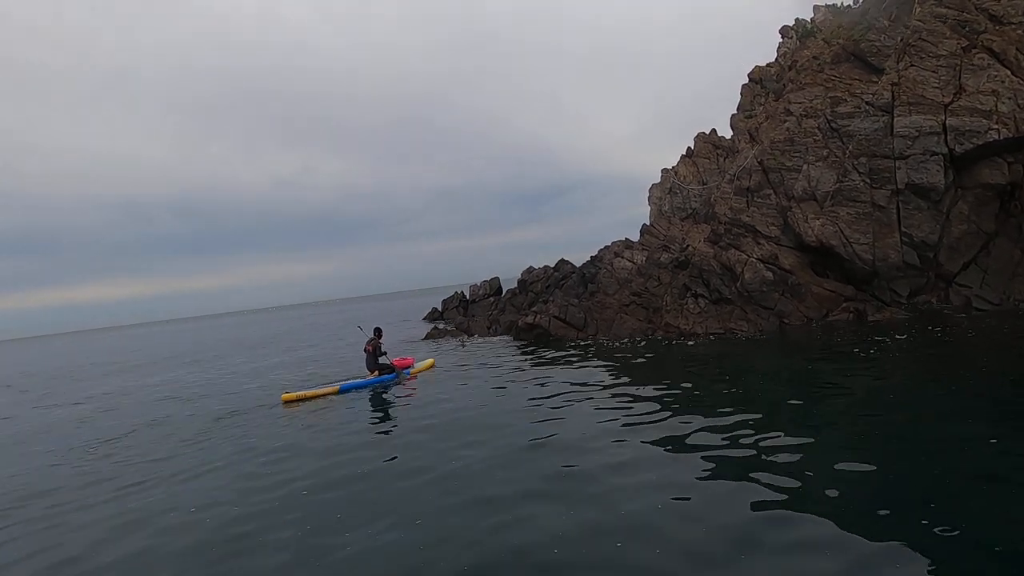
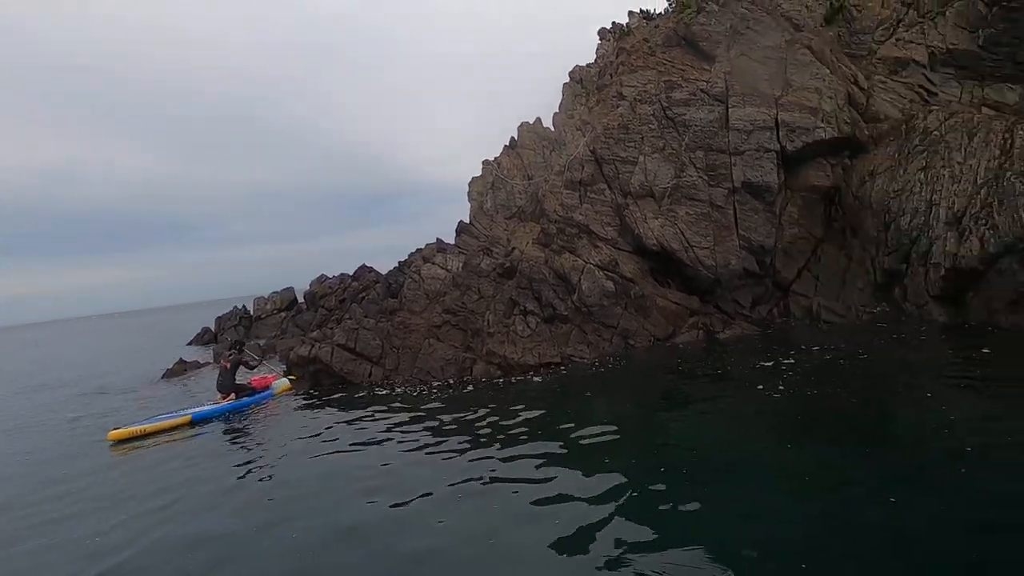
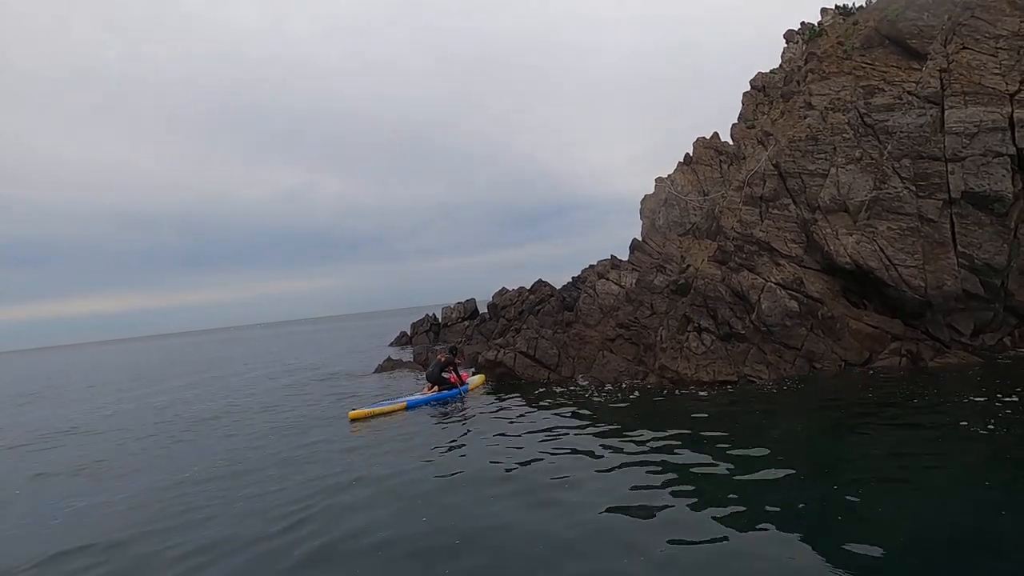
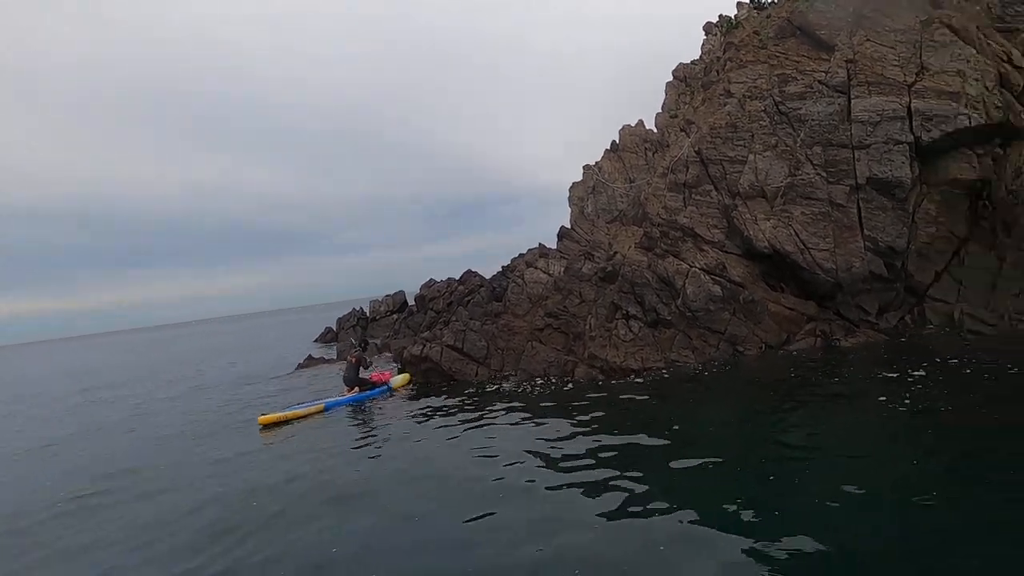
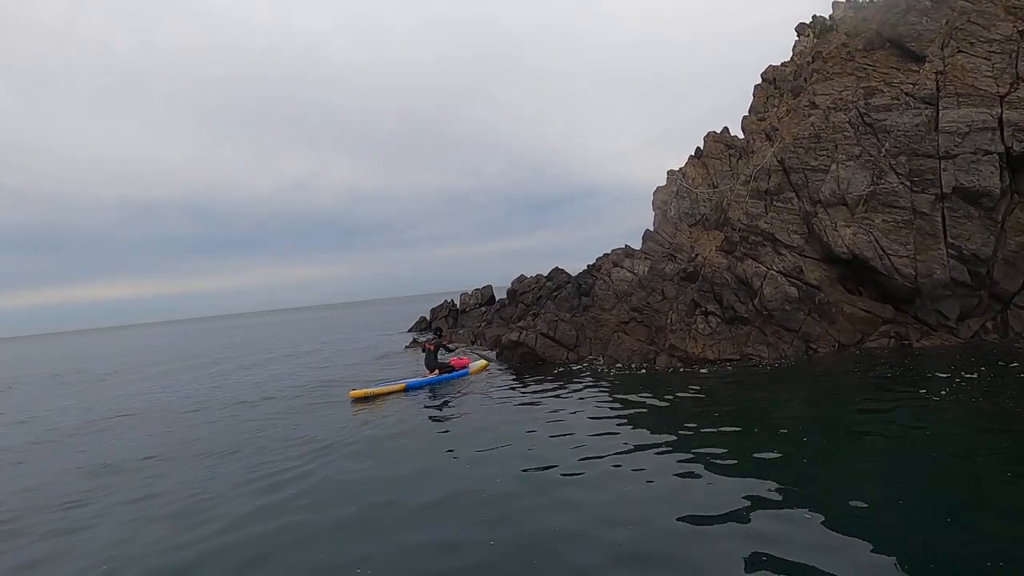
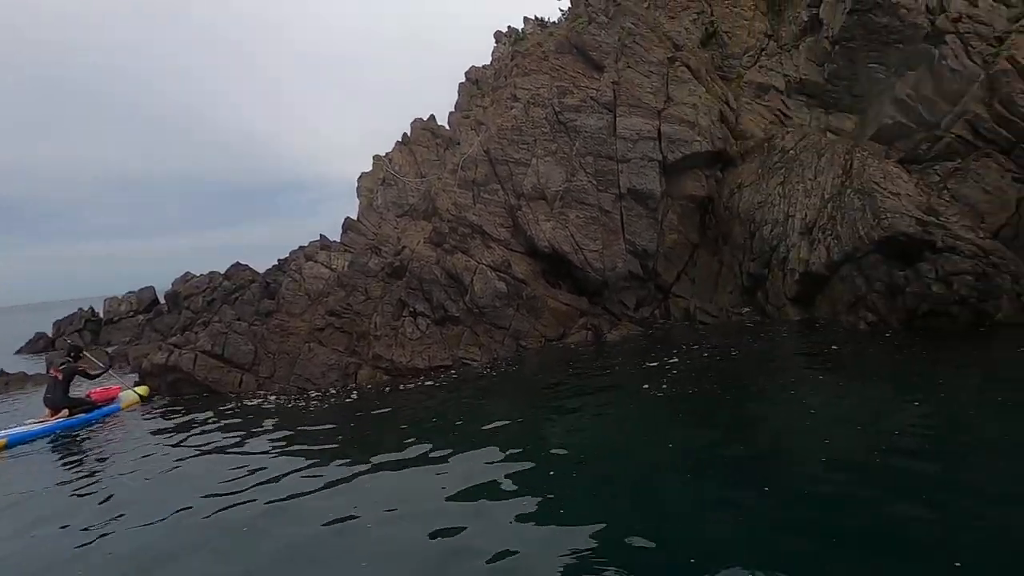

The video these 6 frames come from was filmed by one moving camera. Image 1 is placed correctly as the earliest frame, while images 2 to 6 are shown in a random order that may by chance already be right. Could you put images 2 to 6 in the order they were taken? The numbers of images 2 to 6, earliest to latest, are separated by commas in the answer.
5, 3, 4, 2, 6
